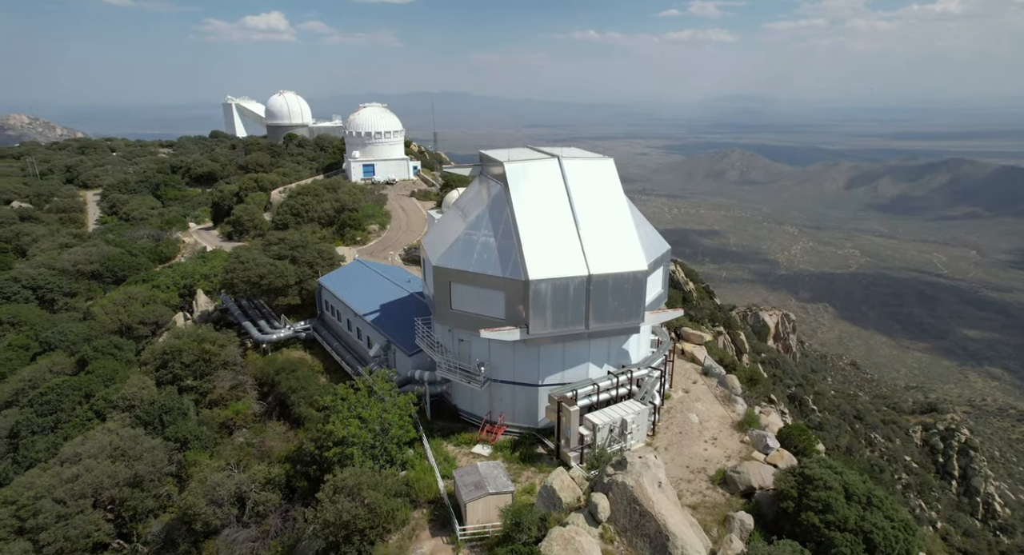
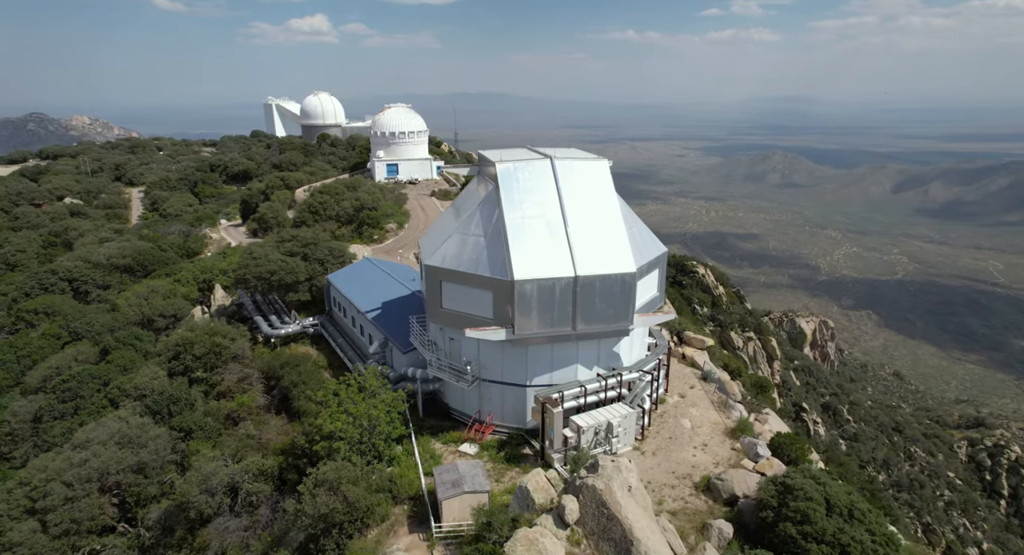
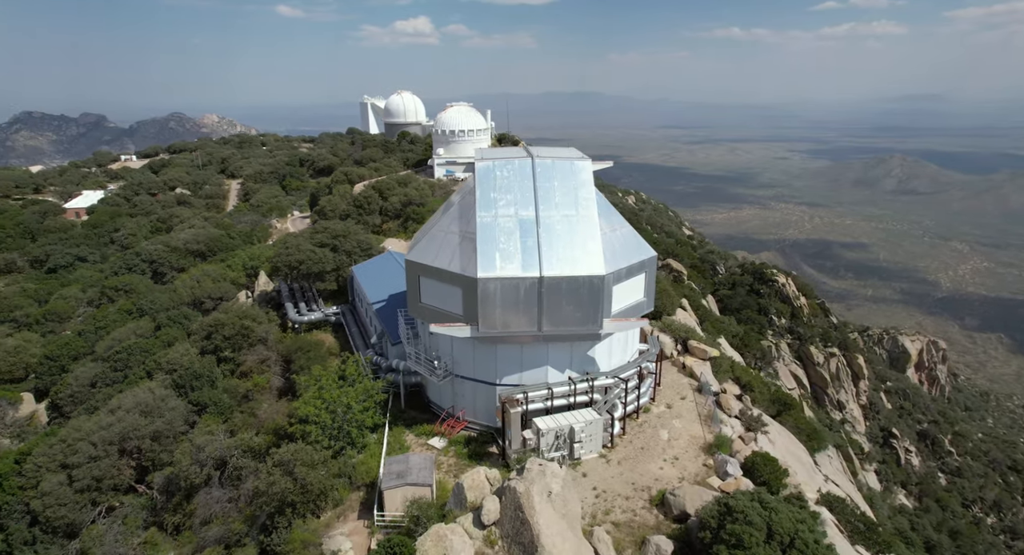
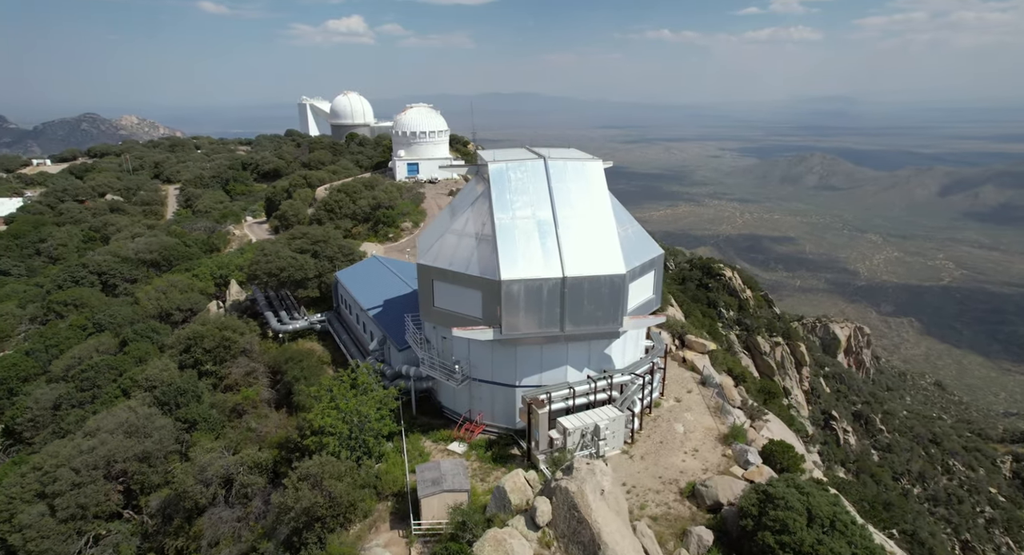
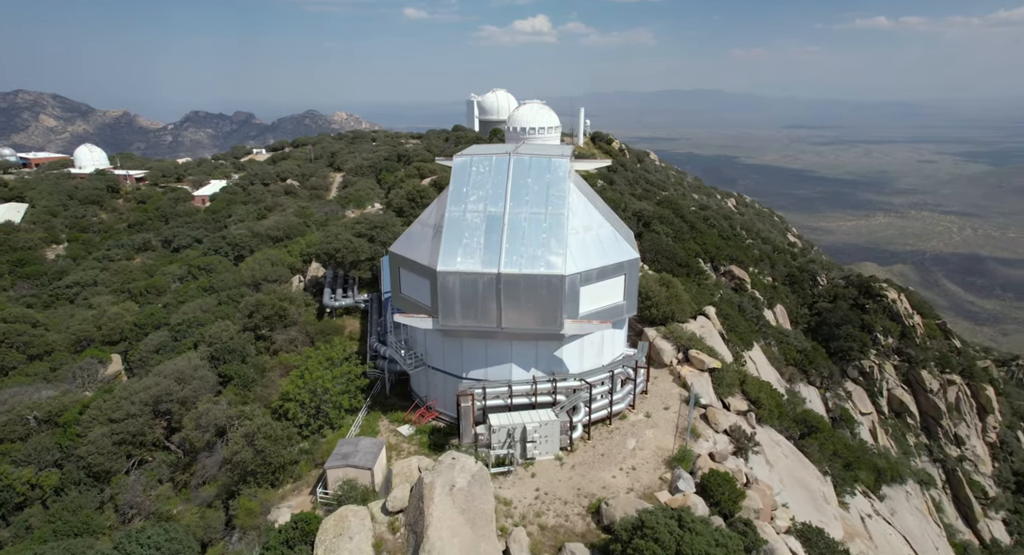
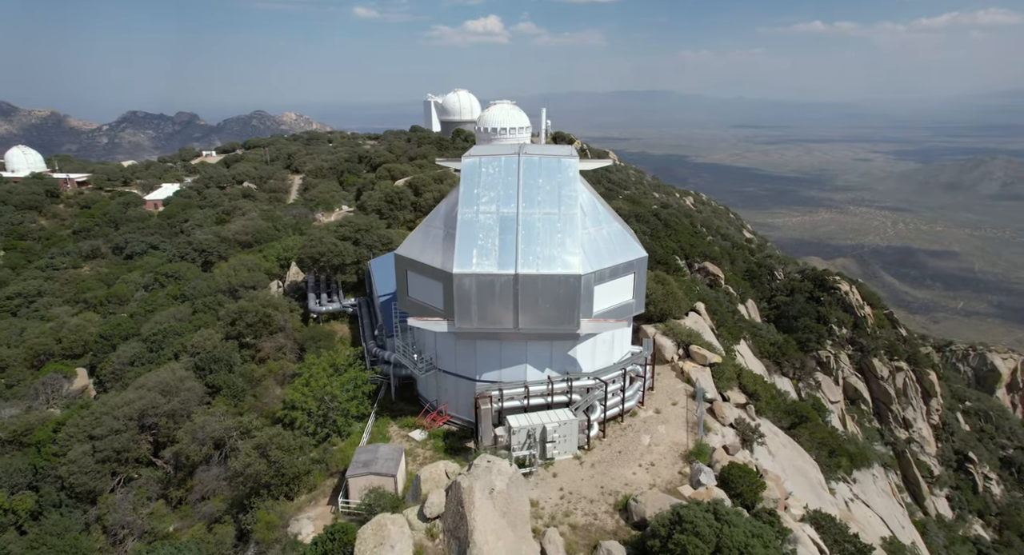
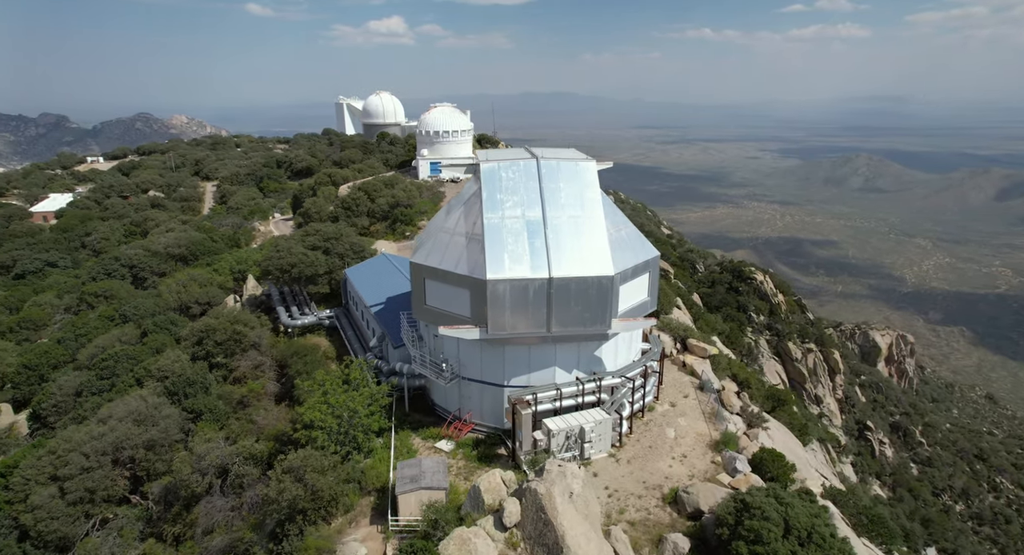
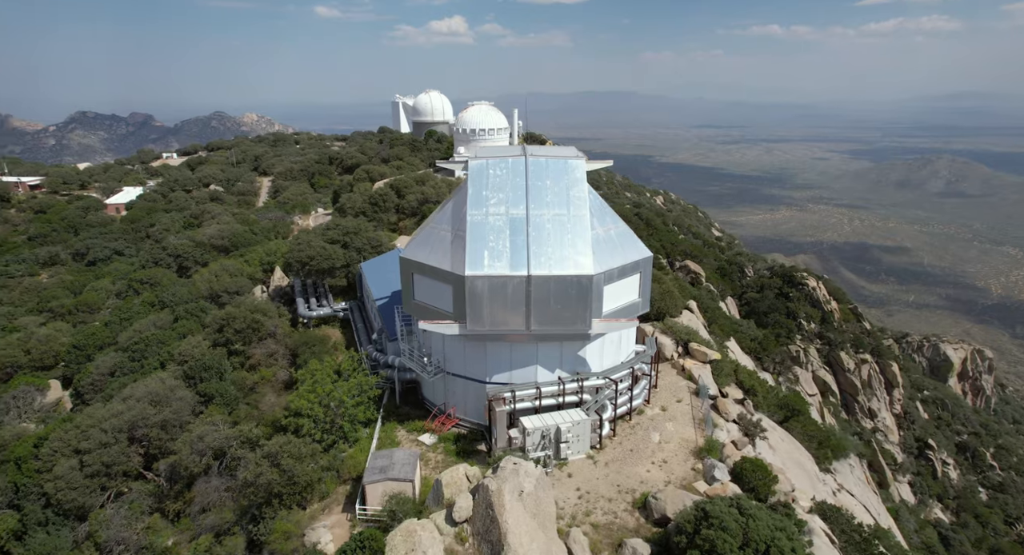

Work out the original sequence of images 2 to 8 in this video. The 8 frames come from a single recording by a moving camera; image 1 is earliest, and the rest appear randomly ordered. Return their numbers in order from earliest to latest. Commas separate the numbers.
2, 4, 7, 3, 8, 6, 5
